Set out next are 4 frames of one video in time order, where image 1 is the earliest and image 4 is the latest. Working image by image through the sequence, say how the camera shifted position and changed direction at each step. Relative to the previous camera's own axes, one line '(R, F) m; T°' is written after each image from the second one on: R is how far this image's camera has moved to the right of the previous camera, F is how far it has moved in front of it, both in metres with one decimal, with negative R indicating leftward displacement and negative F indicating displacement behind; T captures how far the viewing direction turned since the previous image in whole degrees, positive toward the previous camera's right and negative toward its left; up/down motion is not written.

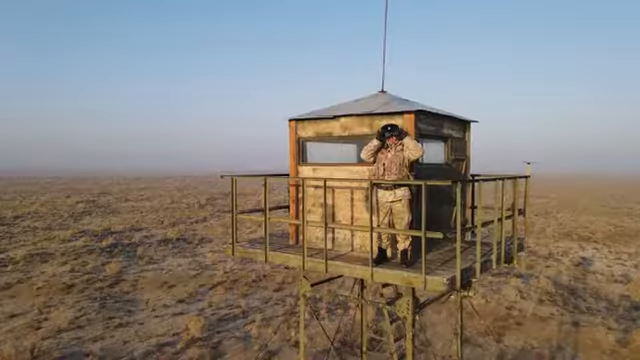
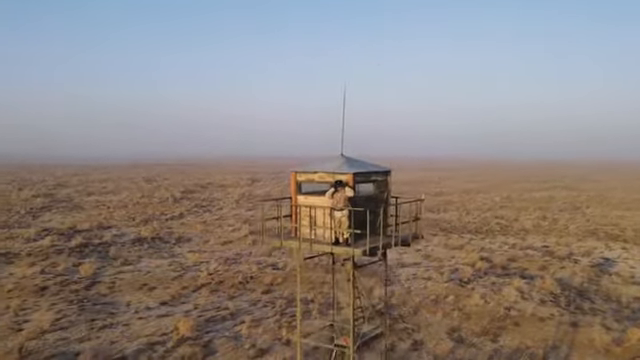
(+1.5, +1.0) m; -3°
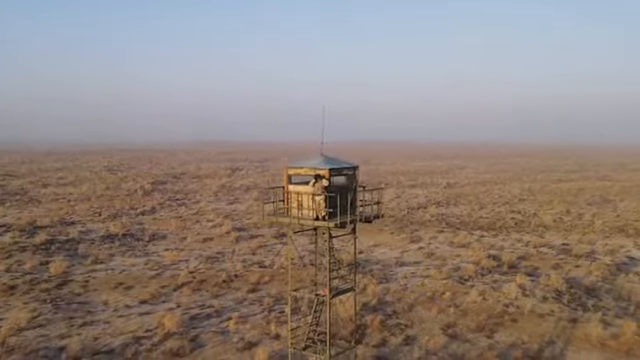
(+1.4, +1.1) m; -3°
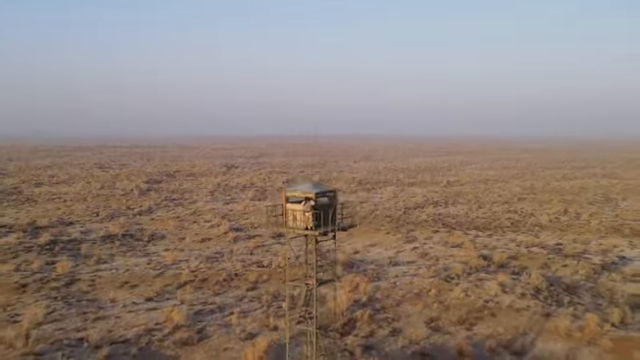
(+0.4, -1.2) m; -1°
